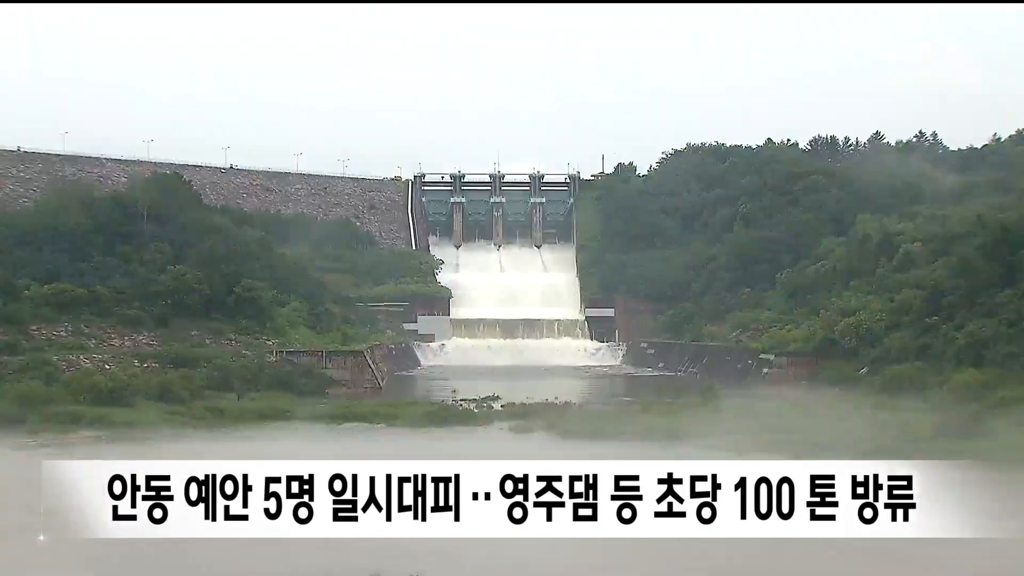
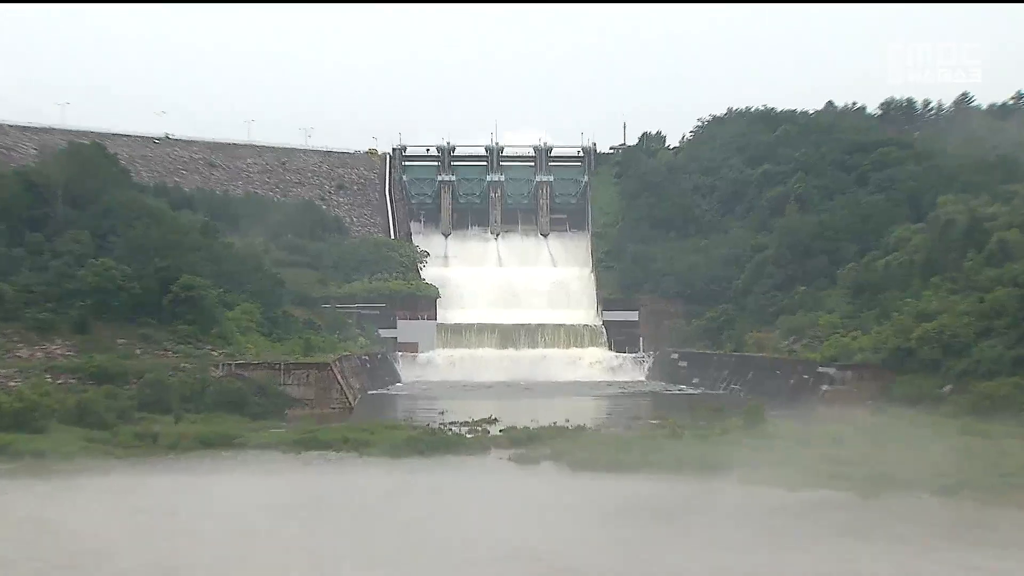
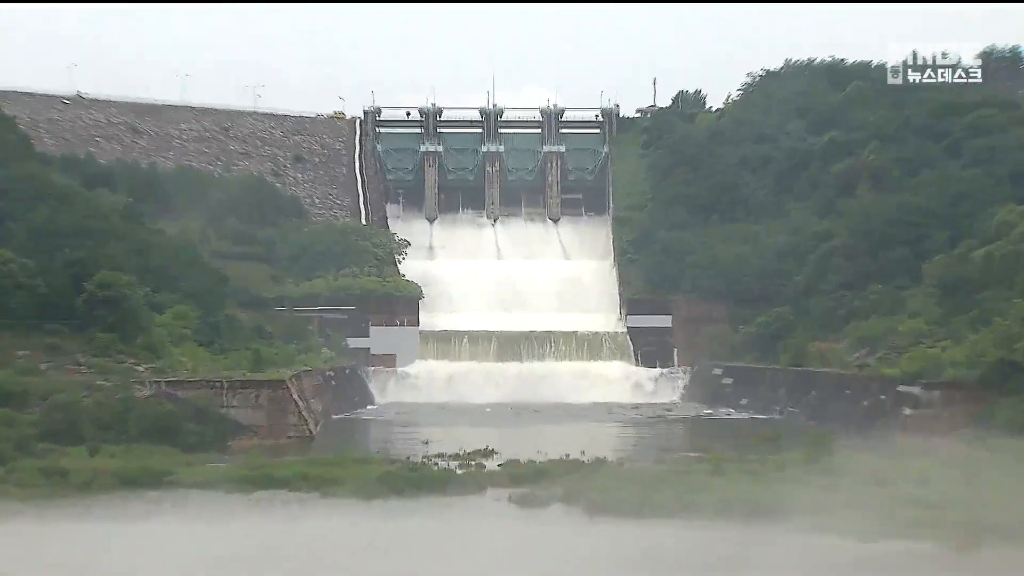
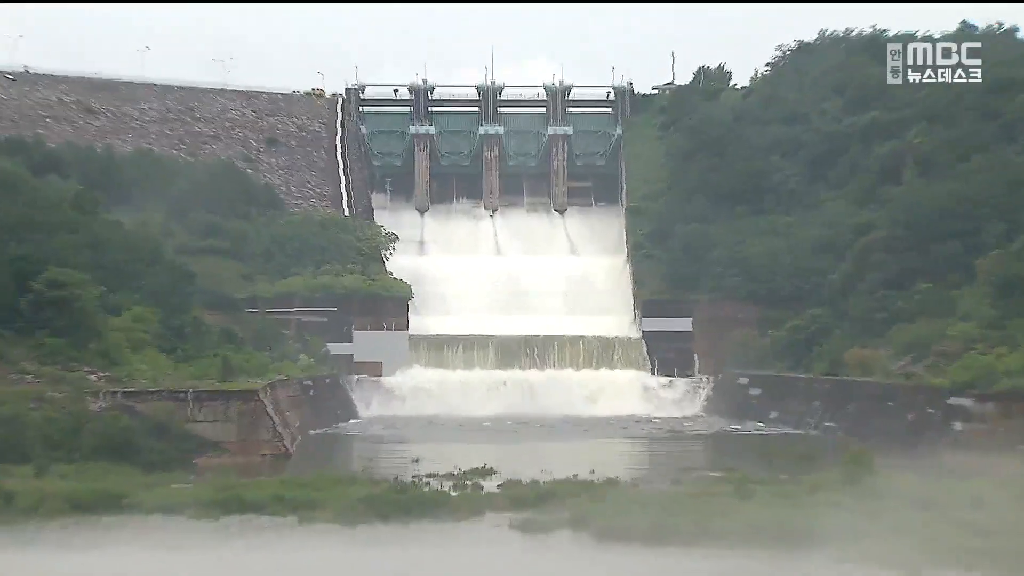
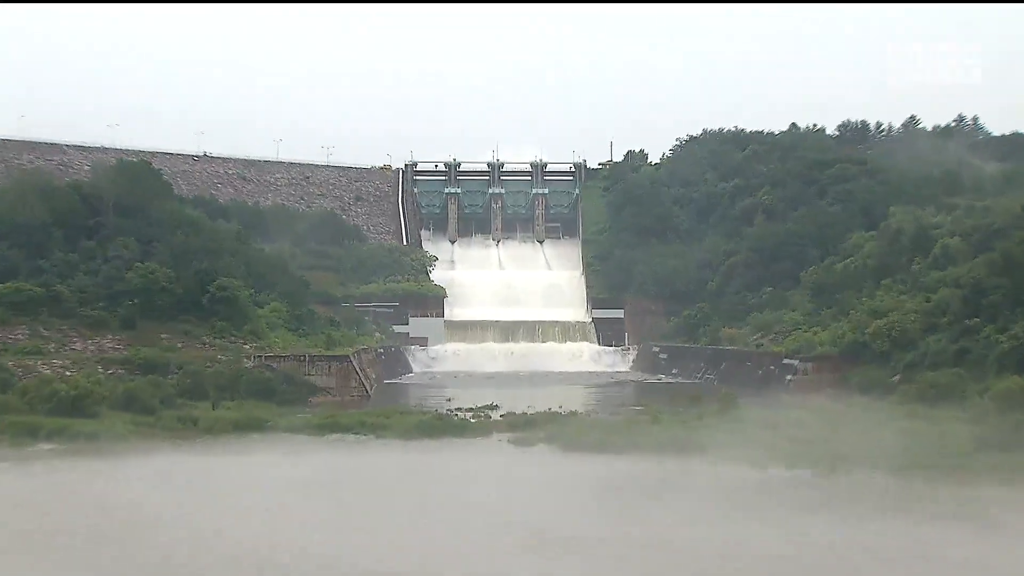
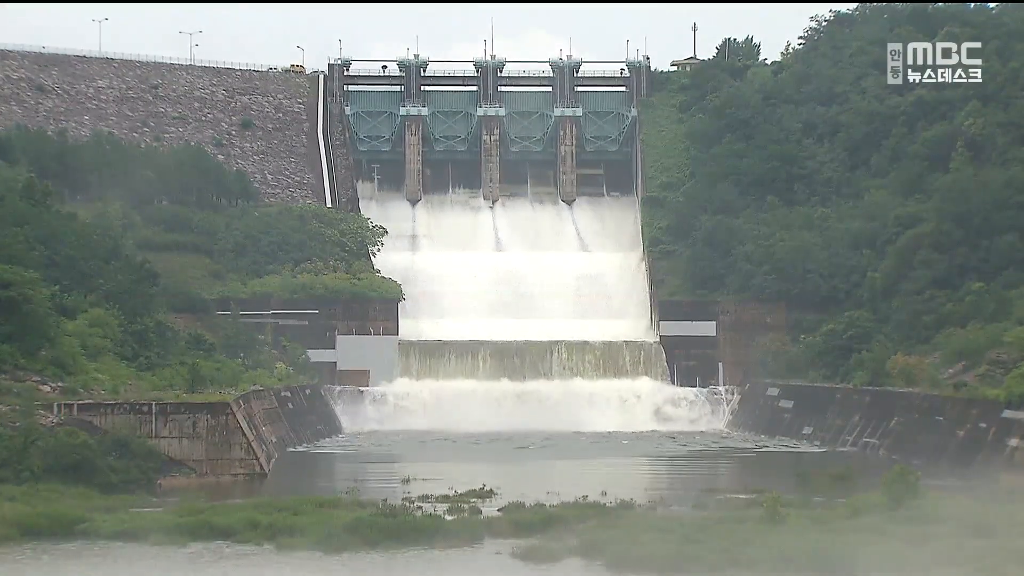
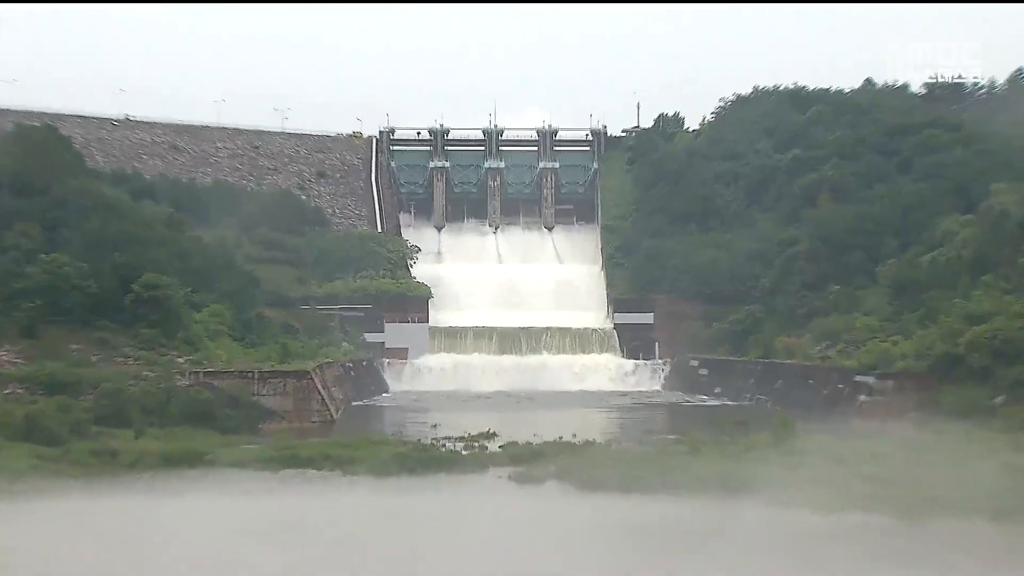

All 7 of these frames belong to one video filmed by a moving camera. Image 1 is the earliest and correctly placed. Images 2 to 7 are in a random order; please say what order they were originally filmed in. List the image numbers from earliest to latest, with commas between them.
5, 2, 7, 3, 4, 6
